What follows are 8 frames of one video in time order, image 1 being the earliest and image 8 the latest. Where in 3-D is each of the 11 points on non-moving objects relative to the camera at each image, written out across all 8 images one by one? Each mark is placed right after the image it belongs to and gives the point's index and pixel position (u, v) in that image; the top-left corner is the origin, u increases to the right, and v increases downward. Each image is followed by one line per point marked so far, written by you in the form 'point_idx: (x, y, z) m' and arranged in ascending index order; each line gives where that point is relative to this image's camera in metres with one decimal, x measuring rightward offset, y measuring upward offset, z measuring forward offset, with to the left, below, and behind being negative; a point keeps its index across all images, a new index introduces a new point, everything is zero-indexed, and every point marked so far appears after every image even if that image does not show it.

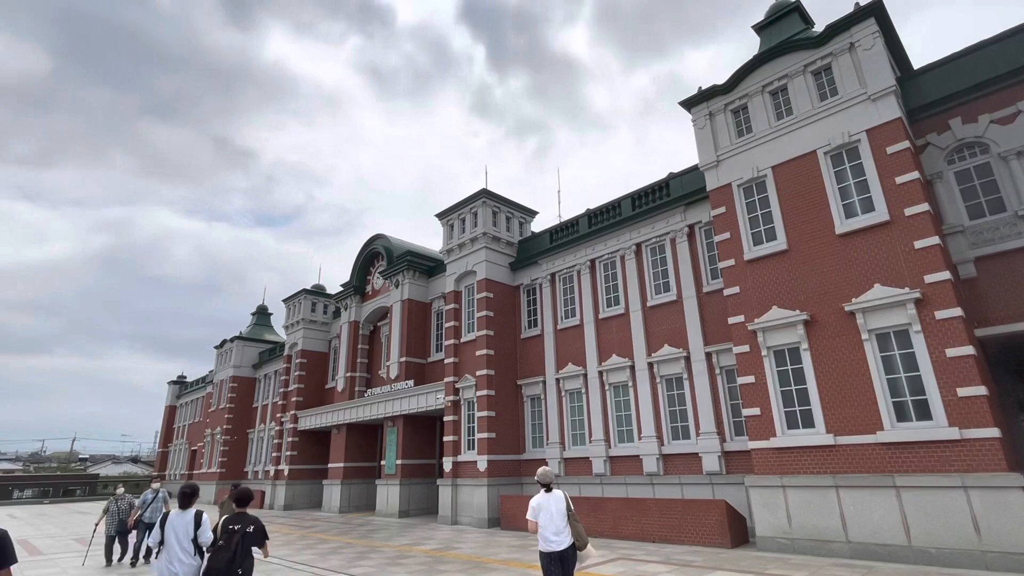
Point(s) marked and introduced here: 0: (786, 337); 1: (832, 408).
0: (+6.0, -1.1, +10.5) m
1: (+6.6, -2.5, +9.7) m
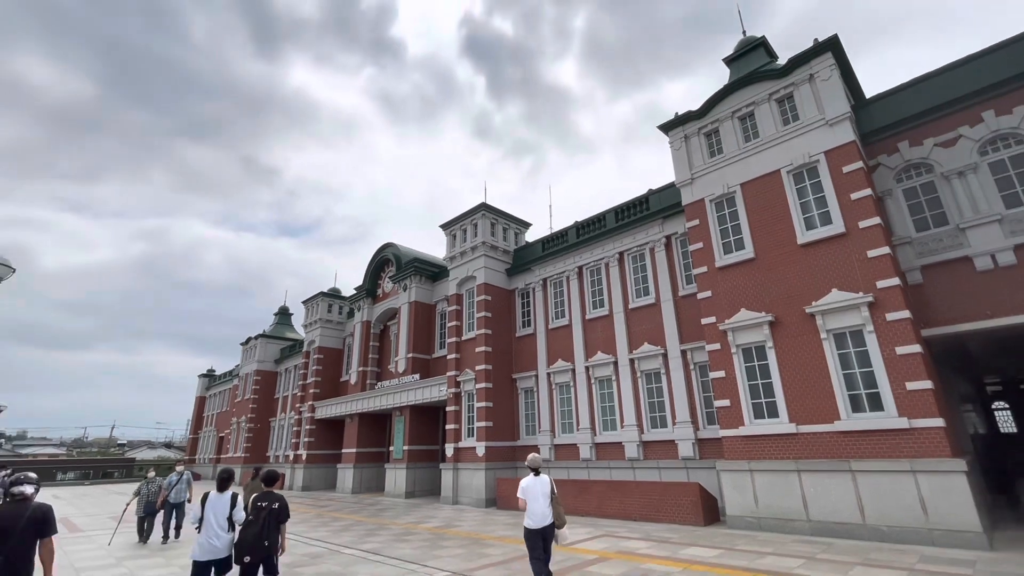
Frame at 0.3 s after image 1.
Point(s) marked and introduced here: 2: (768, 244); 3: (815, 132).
0: (+5.9, -1.2, +11.7) m
1: (+6.4, -2.5, +10.9) m
2: (+6.5, +1.1, +12.0) m
3: (+7.5, +3.9, +11.7) m
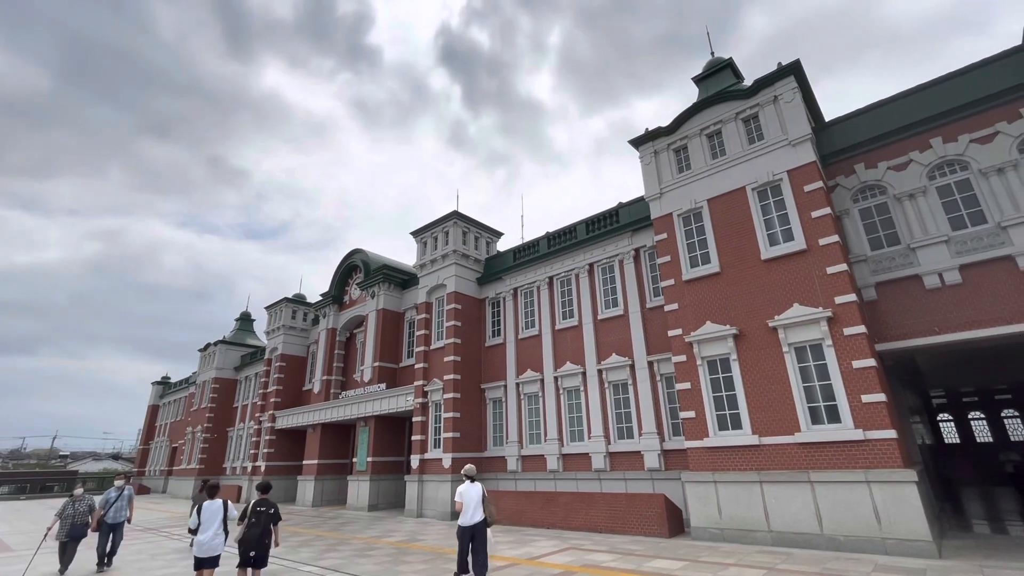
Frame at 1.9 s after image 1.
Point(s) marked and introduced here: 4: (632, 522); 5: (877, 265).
0: (+5.2, -1.5, +11.9) m
1: (+5.7, -2.9, +11.1) m
2: (+5.7, +0.8, +12.3) m
3: (+6.8, +3.5, +12.1) m
4: (+3.0, -5.9, +12.0) m
5: (+8.8, +0.6, +11.5) m
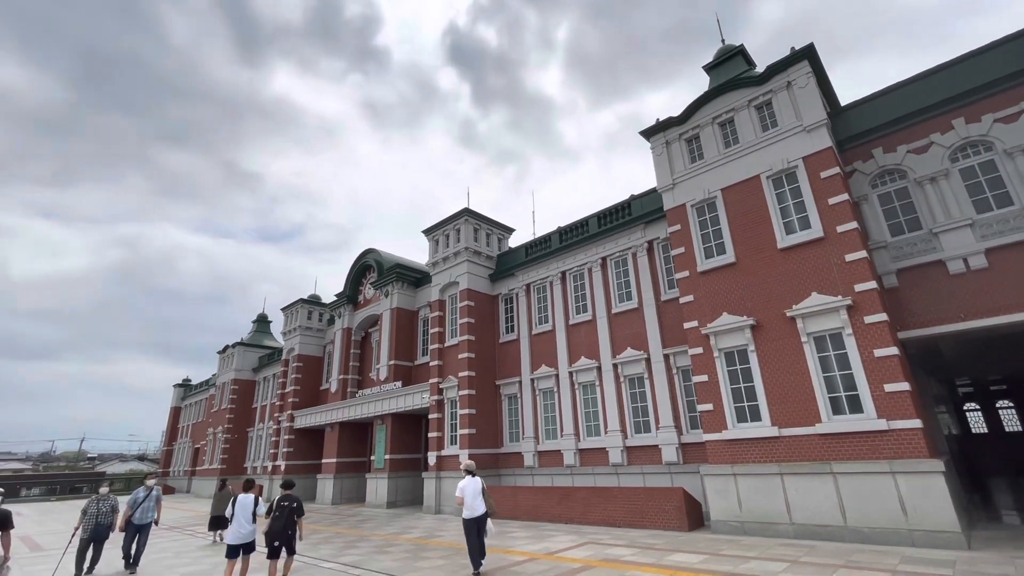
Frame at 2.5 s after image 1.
0: (+5.5, -1.3, +11.7) m
1: (+6.1, -2.6, +10.9) m
2: (+6.0, +1.0, +12.1) m
3: (+7.1, +3.8, +11.9) m
4: (+3.5, -5.7, +11.9) m
5: (+9.1, +0.9, +11.2) m
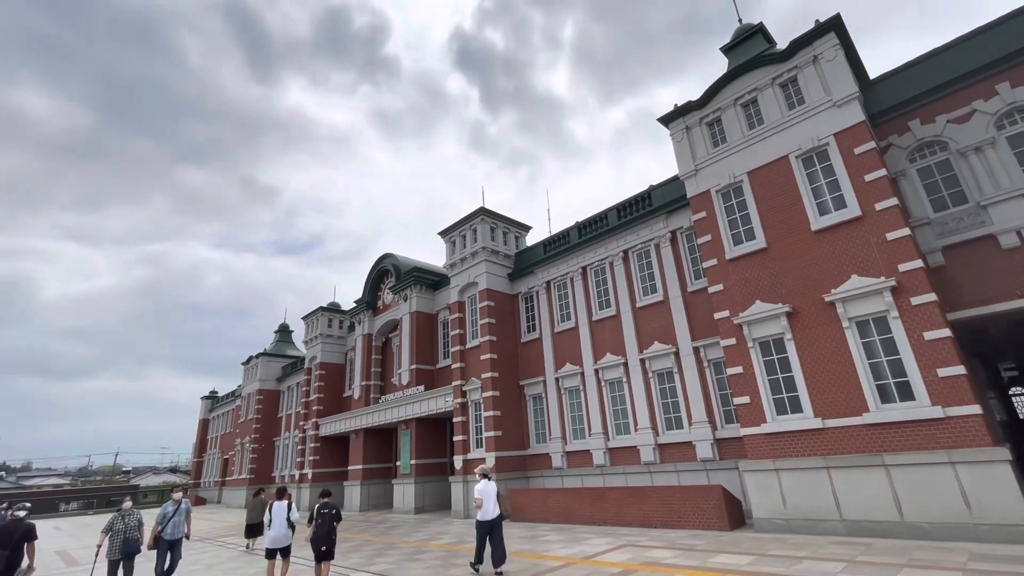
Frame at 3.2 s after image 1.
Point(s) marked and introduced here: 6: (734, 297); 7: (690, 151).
0: (+6.1, -1.0, +11.2) m
1: (+6.7, -2.3, +10.4) m
2: (+6.5, +1.4, +11.6) m
3: (+7.4, +4.2, +11.3) m
4: (+4.3, -5.5, +11.4) m
5: (+9.6, +1.3, +10.5) m
6: (+5.6, -0.2, +12.0) m
7: (+5.1, +3.9, +13.6) m
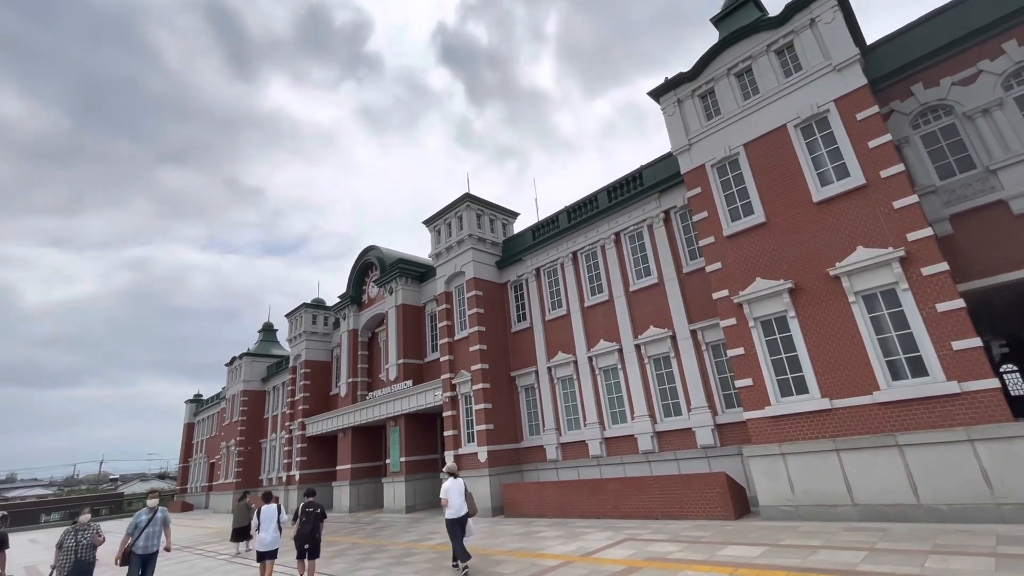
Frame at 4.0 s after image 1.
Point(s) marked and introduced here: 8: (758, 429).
0: (+5.8, -0.4, +10.6) m
1: (+6.5, -1.7, +9.8) m
2: (+6.2, +1.9, +11.0) m
3: (+7.0, +4.7, +10.8) m
4: (+4.1, -5.0, +10.9) m
5: (+9.2, +2.0, +10.0) m
6: (+5.3, +0.3, +11.4) m
7: (+4.7, +4.5, +13.0) m
8: (+5.5, -3.1, +10.5) m
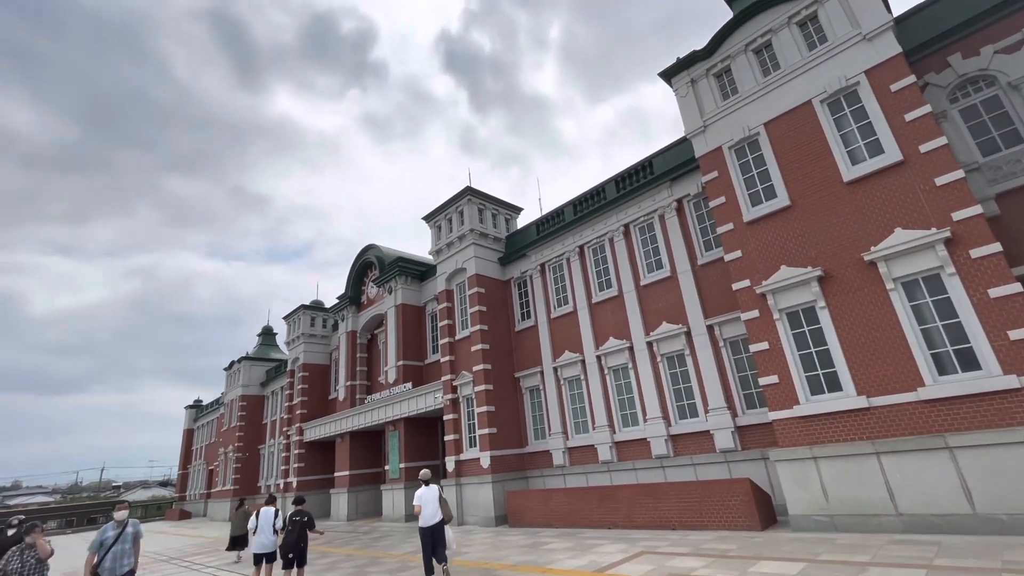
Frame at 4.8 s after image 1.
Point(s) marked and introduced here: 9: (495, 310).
0: (+5.9, -0.2, +9.8) m
1: (+6.5, -1.5, +8.9) m
2: (+6.3, +2.2, +10.1) m
3: (+7.1, +5.0, +9.9) m
4: (+4.2, -4.8, +9.9) m
5: (+9.3, +2.2, +9.1) m
6: (+5.4, +0.5, +10.5) m
7: (+4.7, +4.7, +12.2) m
8: (+5.5, -2.9, +9.6) m
9: (-0.6, -0.8, +17.6) m
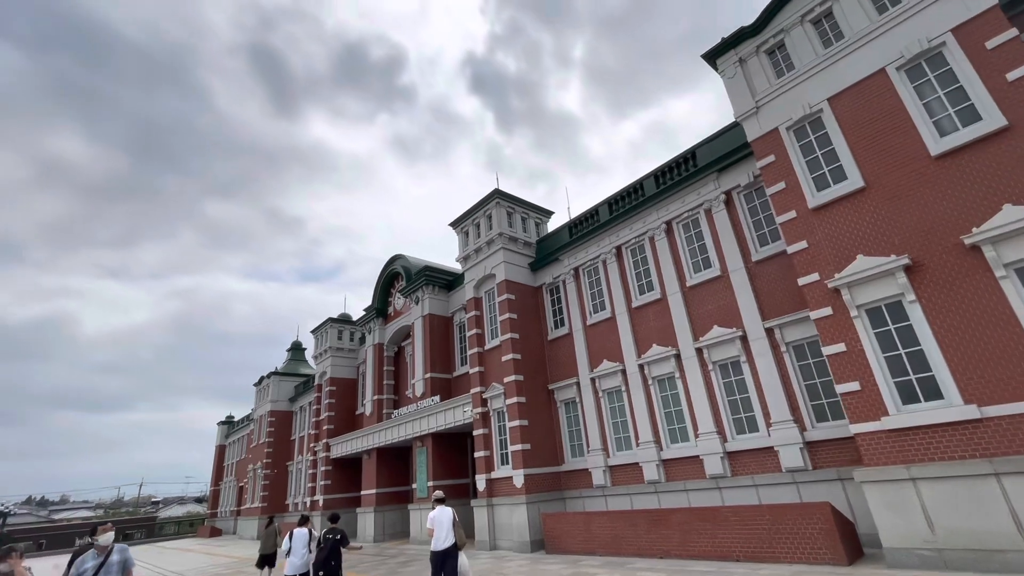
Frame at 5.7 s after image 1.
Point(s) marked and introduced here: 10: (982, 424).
0: (+6.6, 0.0, +8.4) m
1: (+7.2, -1.3, +7.5) m
2: (+6.9, +2.3, +8.9) m
3: (+7.7, +5.1, +8.7) m
4: (+4.9, -4.6, +8.5) m
5: (+9.9, +2.4, +7.7) m
6: (+6.1, +0.6, +9.2) m
7: (+5.5, +4.7, +11.1) m
8: (+6.2, -2.7, +8.2) m
9: (+0.5, -1.0, +16.6) m
10: (+7.1, -2.0, +7.2) m
